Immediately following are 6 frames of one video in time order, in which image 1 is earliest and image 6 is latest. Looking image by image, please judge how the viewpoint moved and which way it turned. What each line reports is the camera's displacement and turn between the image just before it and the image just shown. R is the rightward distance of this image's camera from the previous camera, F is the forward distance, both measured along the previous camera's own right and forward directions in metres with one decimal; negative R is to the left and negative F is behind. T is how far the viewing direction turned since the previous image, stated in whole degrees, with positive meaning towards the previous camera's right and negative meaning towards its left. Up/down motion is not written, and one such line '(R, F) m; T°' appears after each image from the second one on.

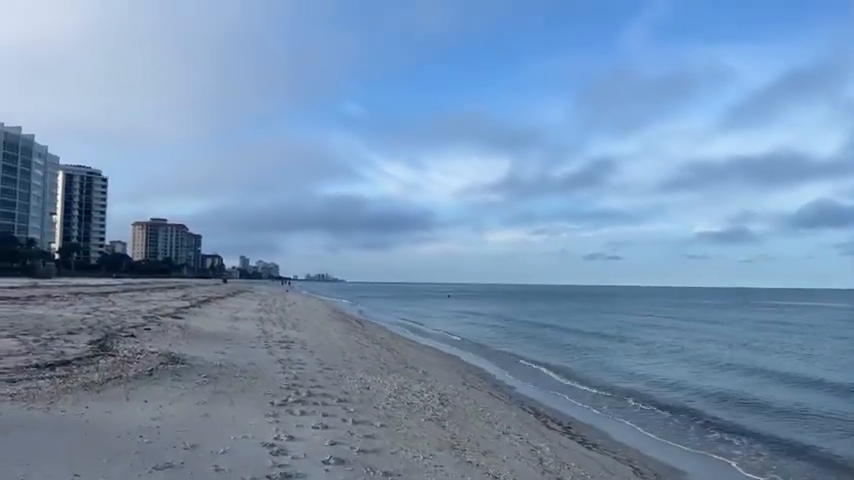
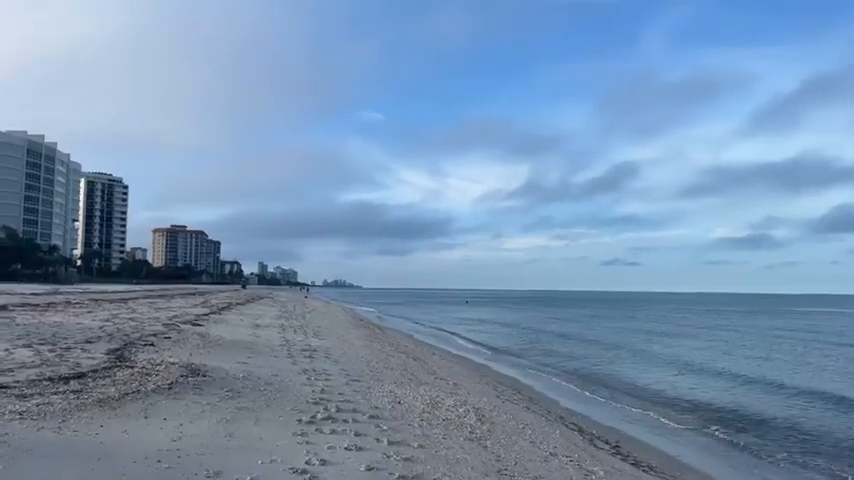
(-0.3, +0.8) m; -1°
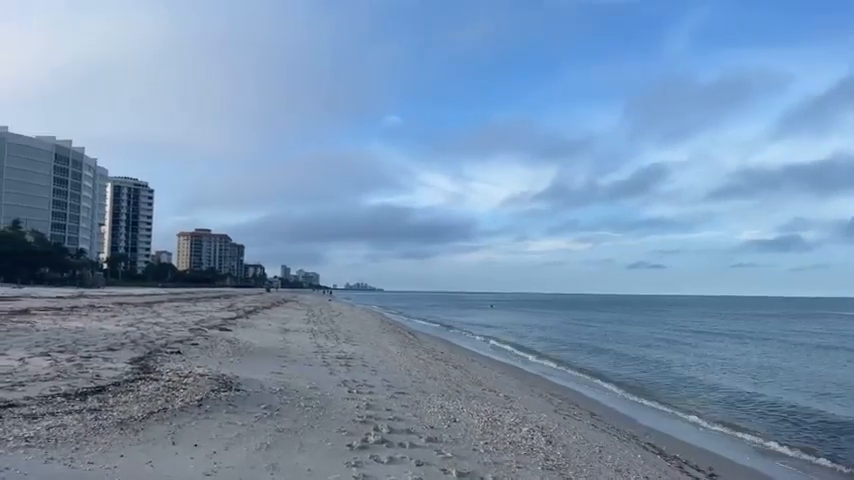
(-0.6, +1.4) m; -2°
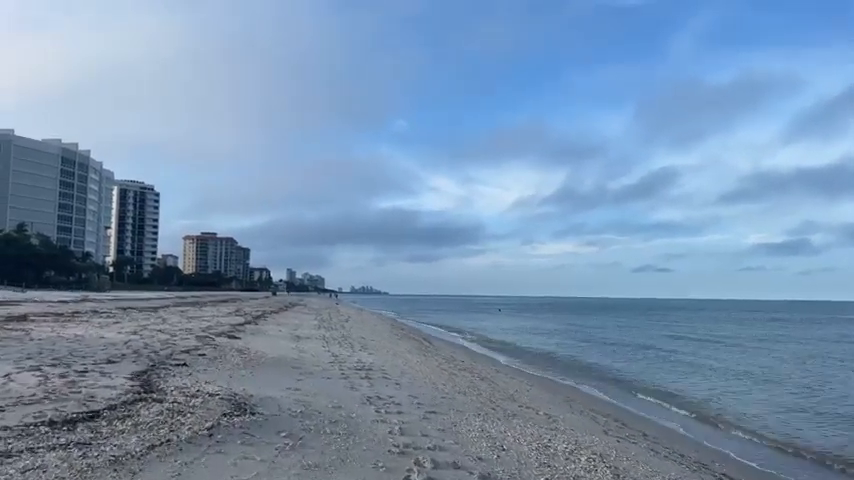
(-0.5, +1.4) m; 0°
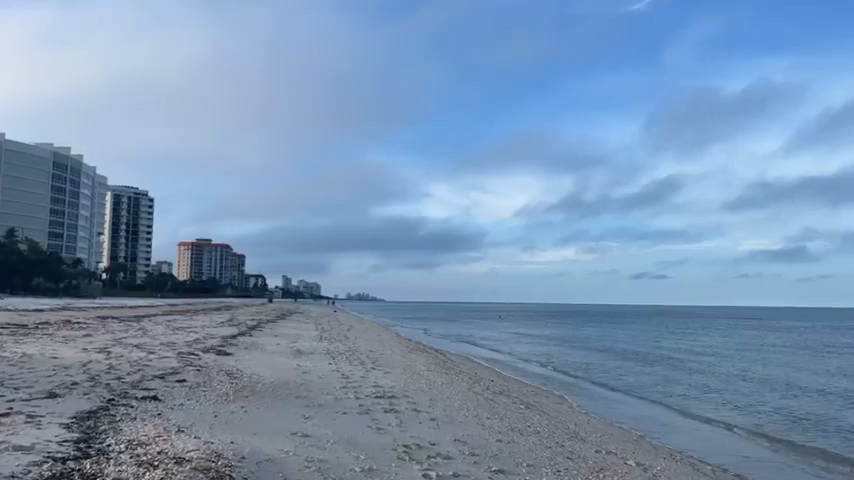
(-0.9, +3.5) m; 0°
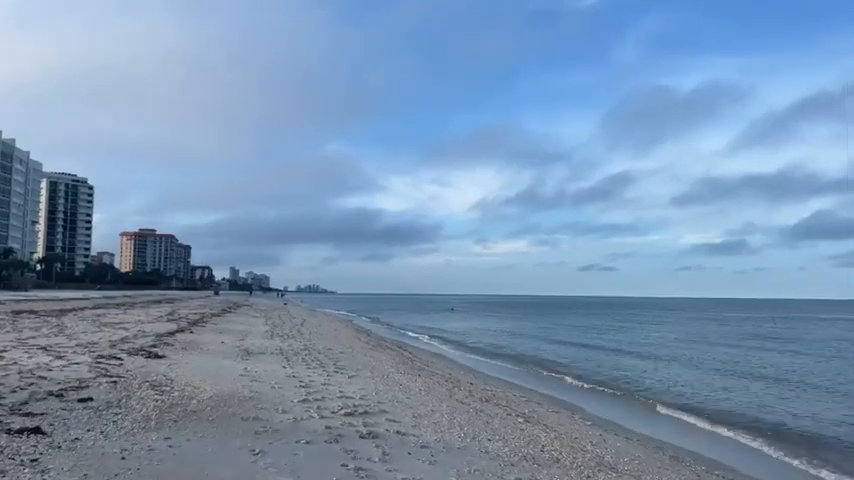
(-0.5, +2.9) m; +4°
